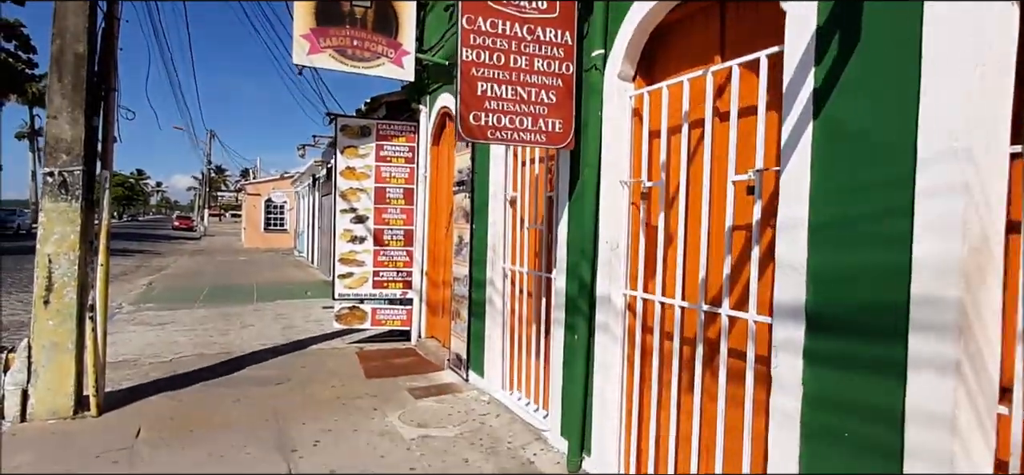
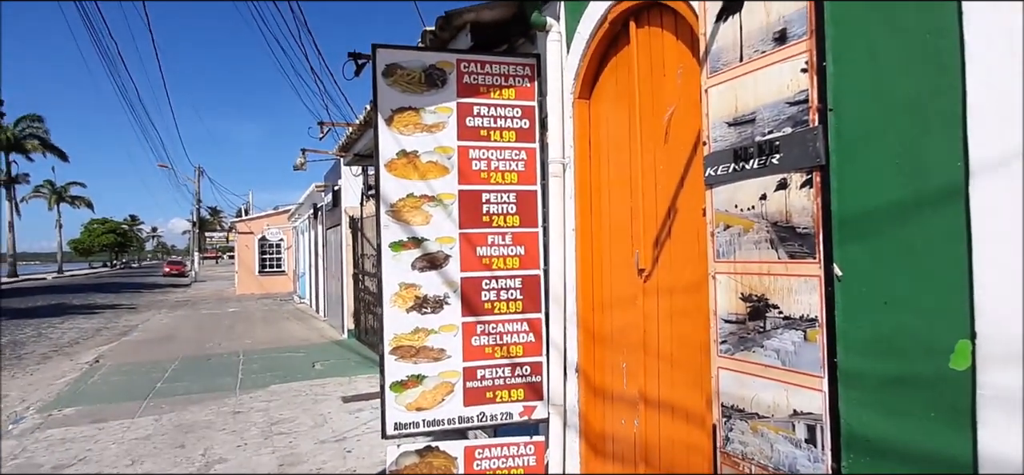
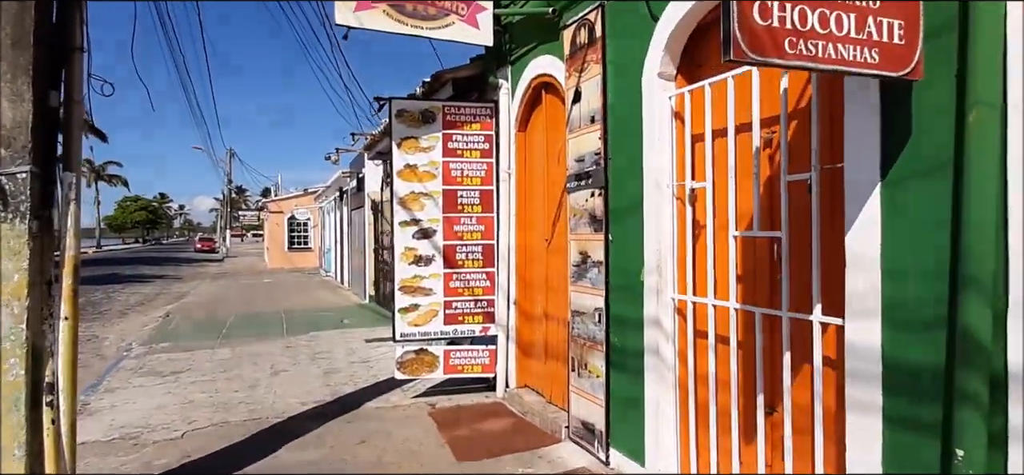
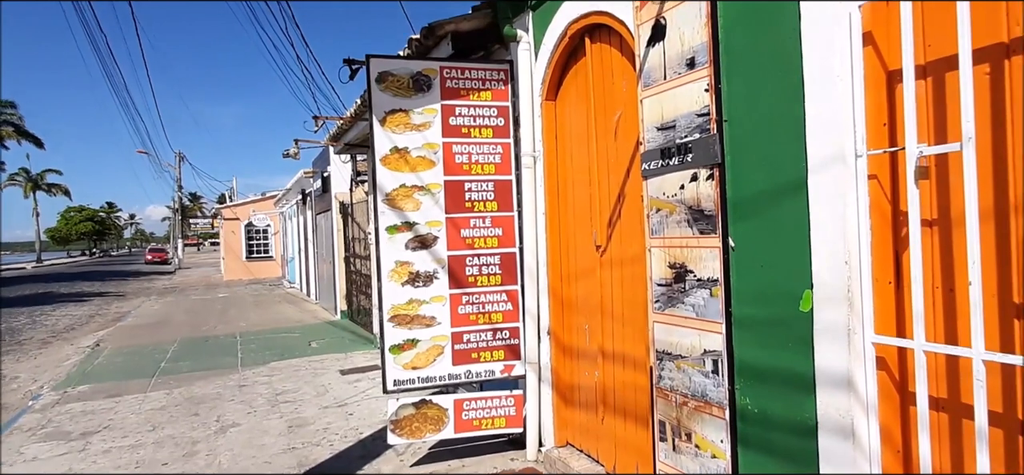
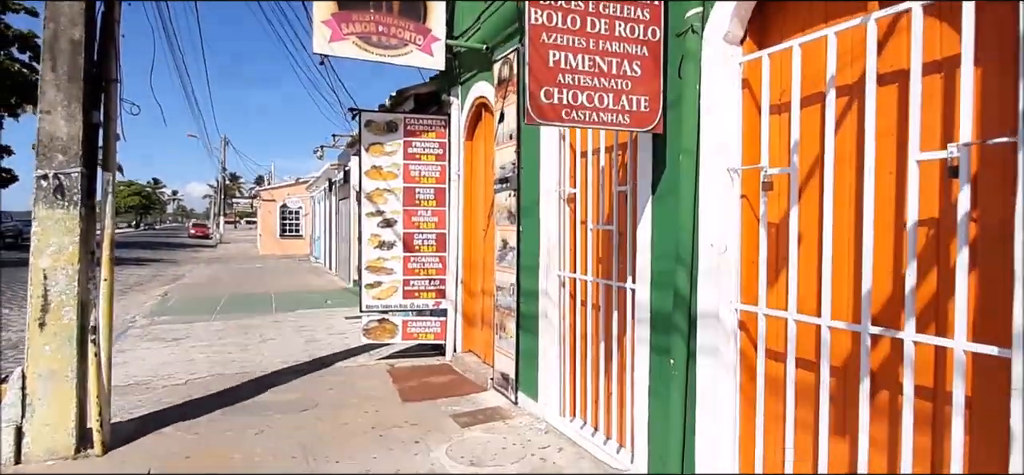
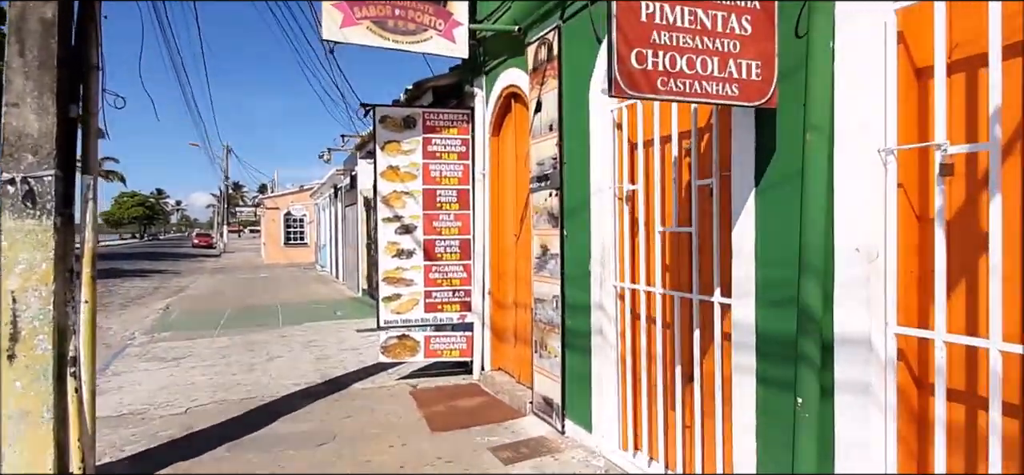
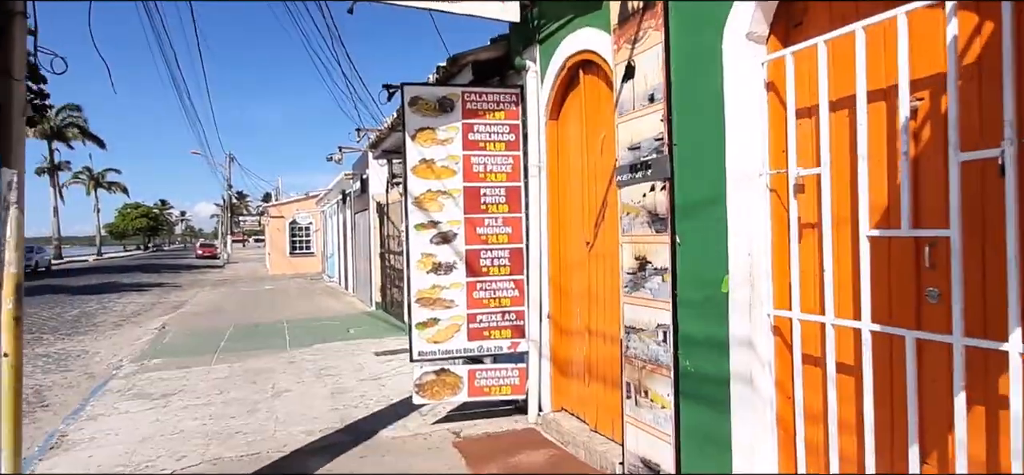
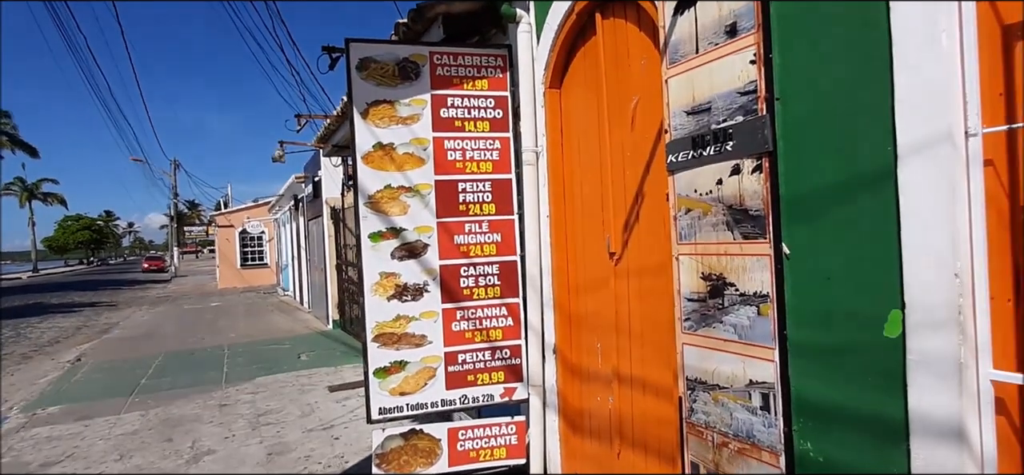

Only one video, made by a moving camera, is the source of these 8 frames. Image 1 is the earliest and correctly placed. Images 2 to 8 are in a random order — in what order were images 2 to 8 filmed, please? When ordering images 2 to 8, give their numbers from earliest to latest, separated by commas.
5, 6, 3, 7, 4, 8, 2
